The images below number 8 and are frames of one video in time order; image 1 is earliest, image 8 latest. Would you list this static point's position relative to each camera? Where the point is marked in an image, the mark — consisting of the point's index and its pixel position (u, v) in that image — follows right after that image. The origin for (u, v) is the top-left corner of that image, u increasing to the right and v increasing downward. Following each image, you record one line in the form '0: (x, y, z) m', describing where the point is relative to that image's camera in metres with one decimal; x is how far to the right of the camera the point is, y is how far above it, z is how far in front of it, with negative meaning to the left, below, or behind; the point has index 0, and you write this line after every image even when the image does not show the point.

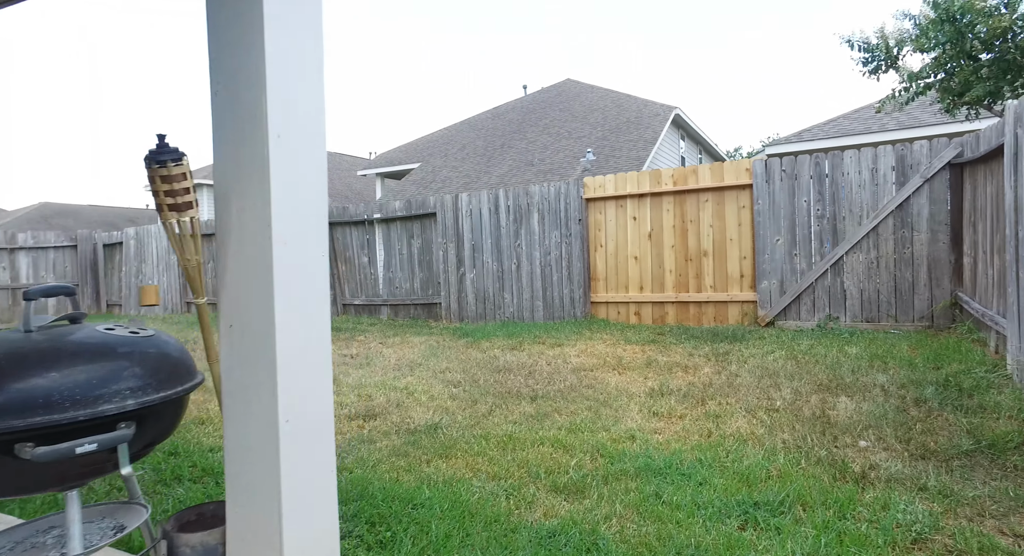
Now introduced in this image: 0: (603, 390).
0: (+0.6, -0.8, +3.8) m
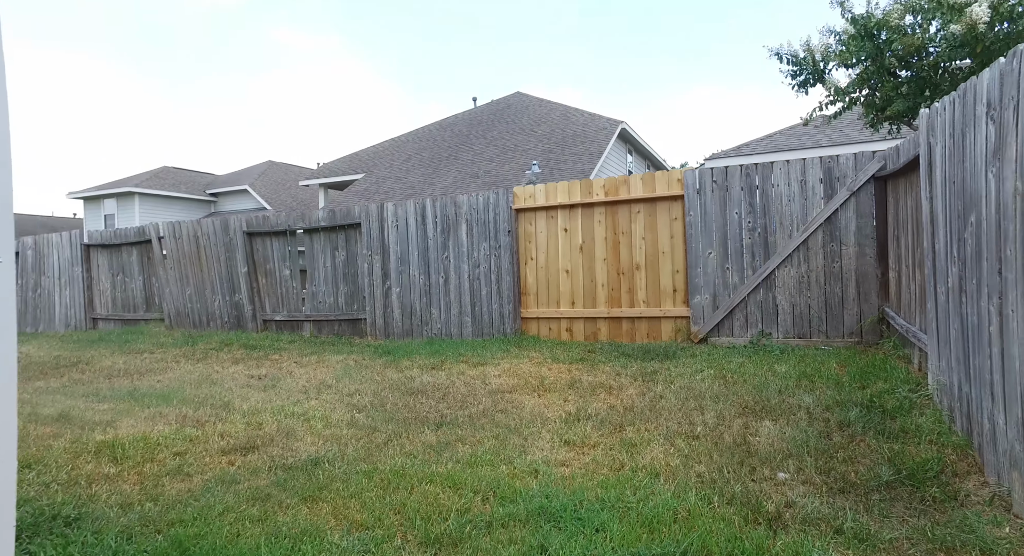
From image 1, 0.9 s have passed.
0: (0.0, -0.9, +3.5) m
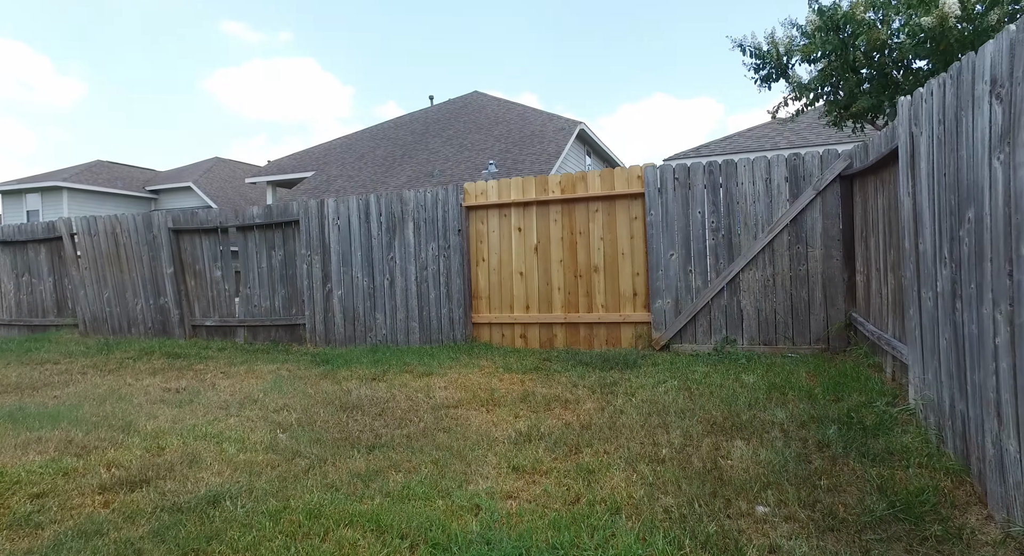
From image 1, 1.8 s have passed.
0: (-0.3, -0.9, +3.1) m
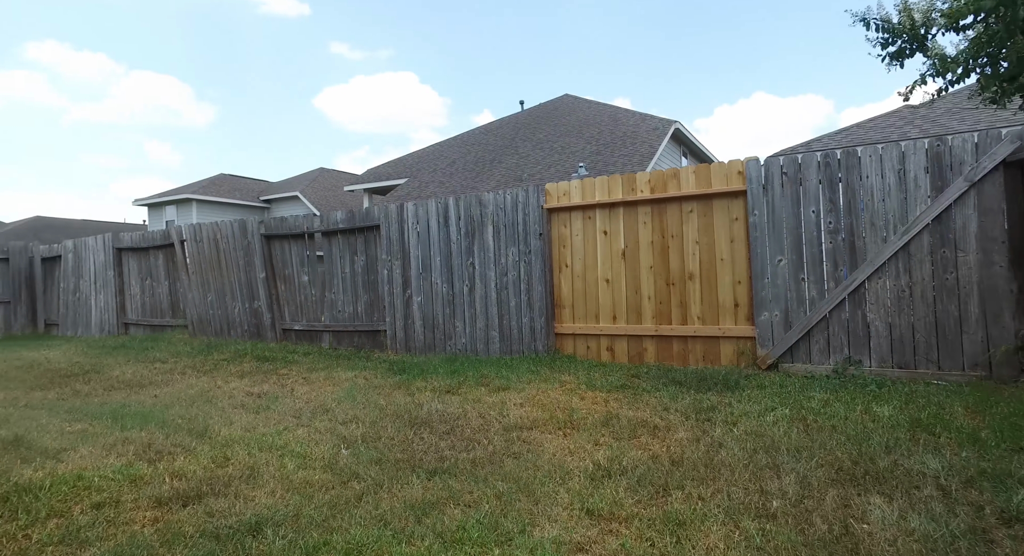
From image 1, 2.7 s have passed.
0: (+0.1, -0.9, +2.8) m
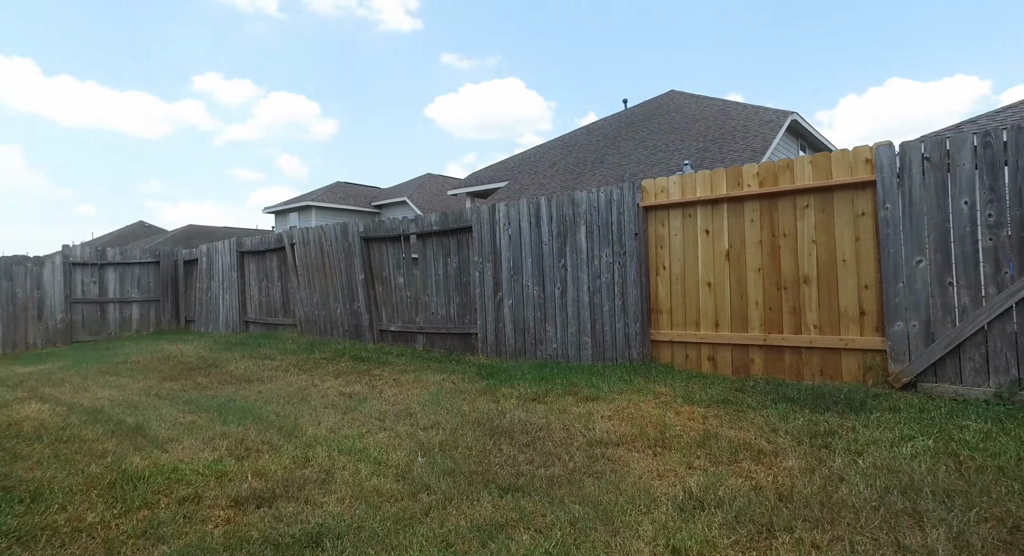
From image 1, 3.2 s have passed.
0: (+0.4, -0.9, +2.5) m
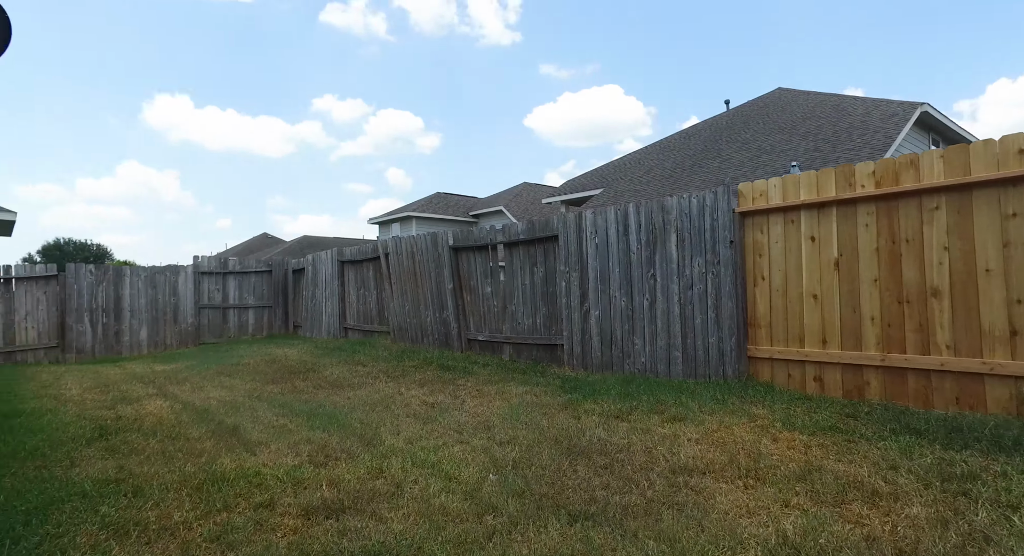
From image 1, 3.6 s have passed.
0: (+0.7, -1.0, +2.2) m
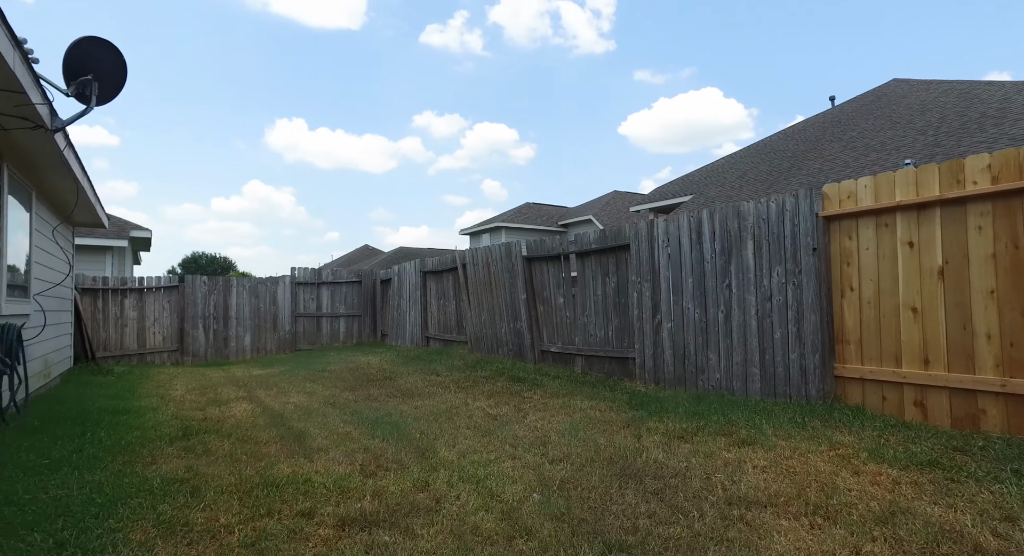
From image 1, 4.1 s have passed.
0: (+0.8, -1.0, +2.0) m
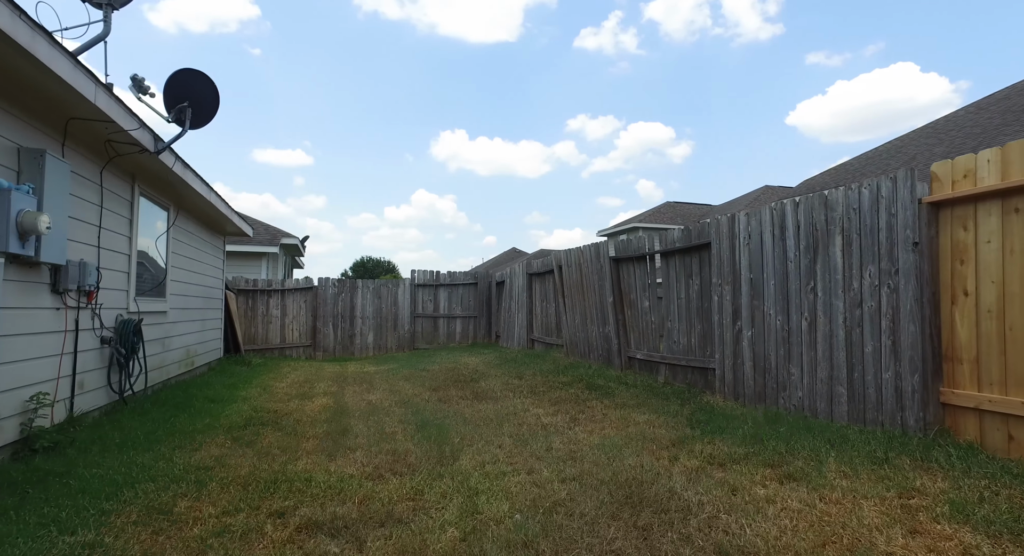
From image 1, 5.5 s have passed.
0: (+0.5, -1.0, +1.6) m
